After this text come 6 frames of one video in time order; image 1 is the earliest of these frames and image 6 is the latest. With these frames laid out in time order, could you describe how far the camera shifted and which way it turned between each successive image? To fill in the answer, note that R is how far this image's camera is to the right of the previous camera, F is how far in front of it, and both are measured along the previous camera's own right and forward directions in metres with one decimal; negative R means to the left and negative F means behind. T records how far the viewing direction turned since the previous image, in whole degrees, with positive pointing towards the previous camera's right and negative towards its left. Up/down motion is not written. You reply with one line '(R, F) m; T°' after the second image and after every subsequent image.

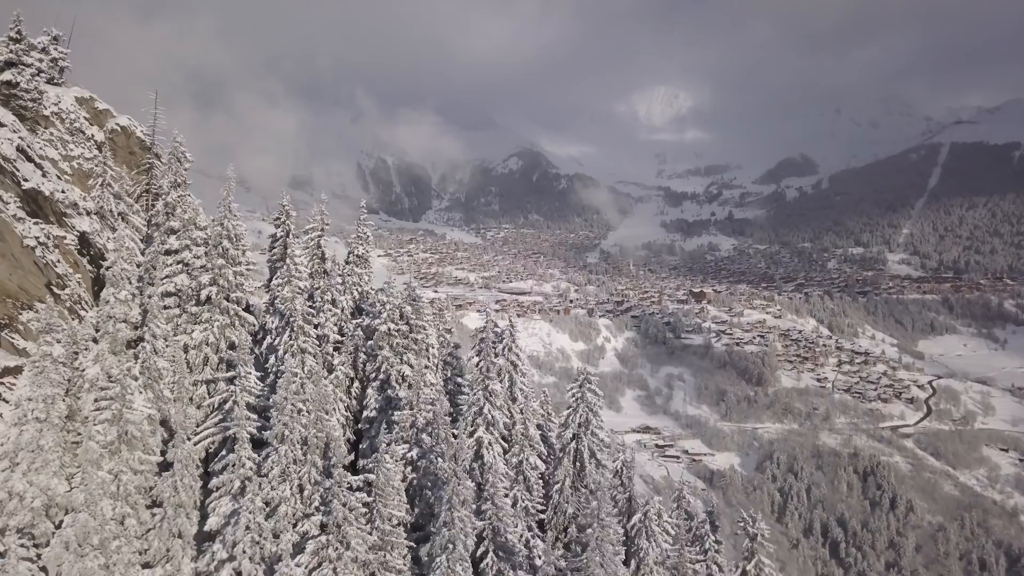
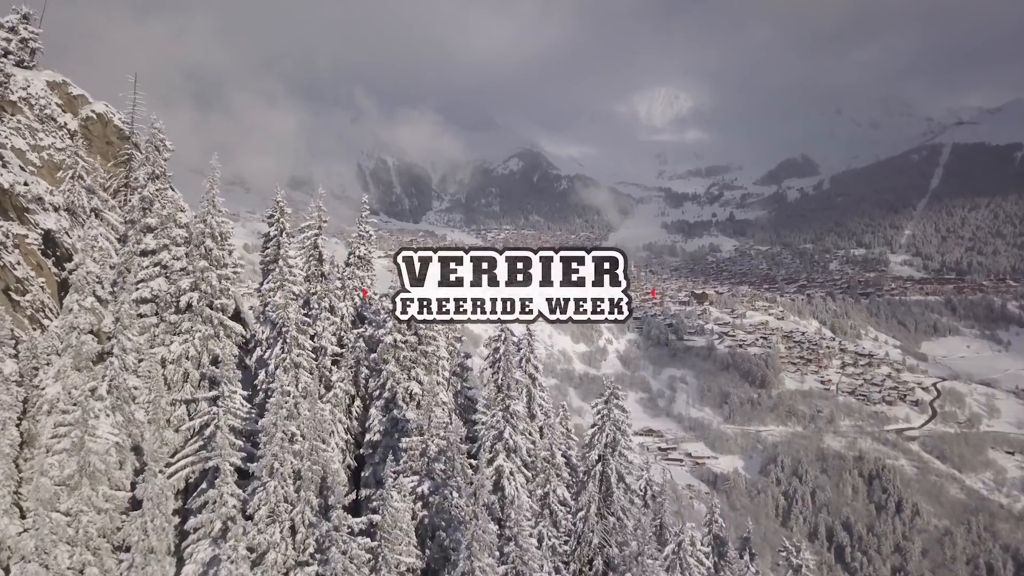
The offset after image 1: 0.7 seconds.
(-0.4, +1.2) m; 0°
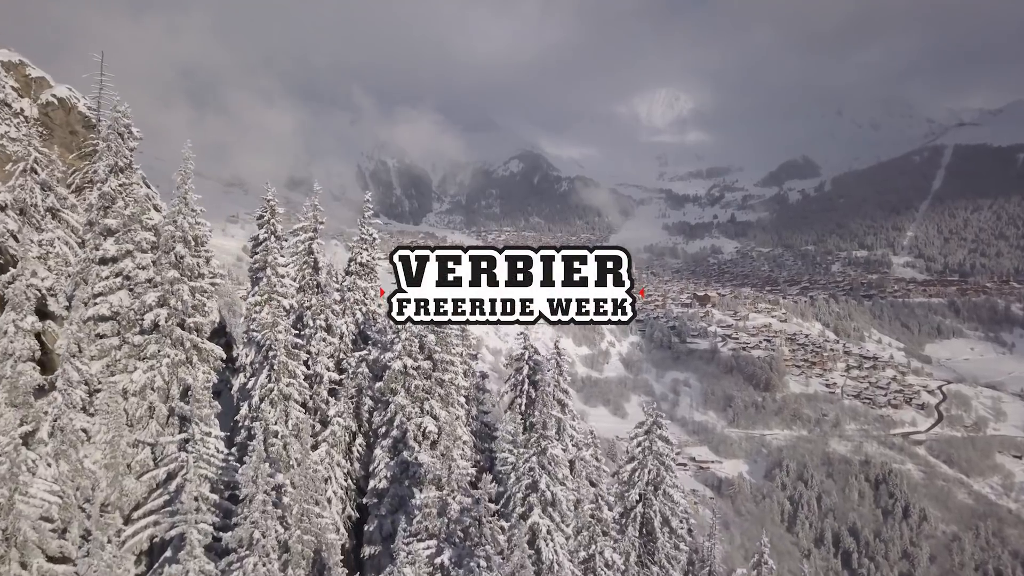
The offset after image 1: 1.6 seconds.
(-0.5, +1.5) m; 0°
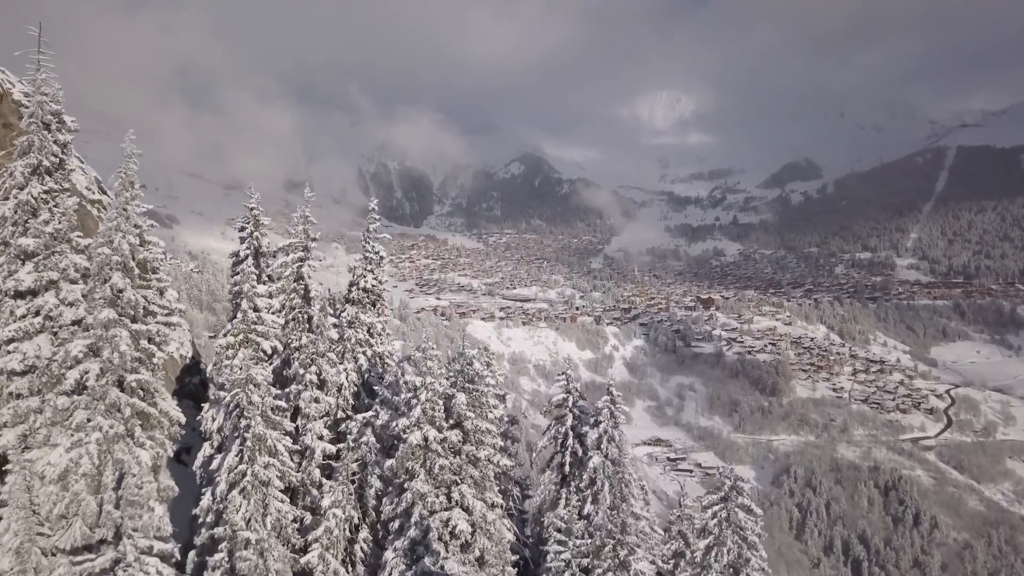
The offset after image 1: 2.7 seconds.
(-0.6, +1.9) m; 0°
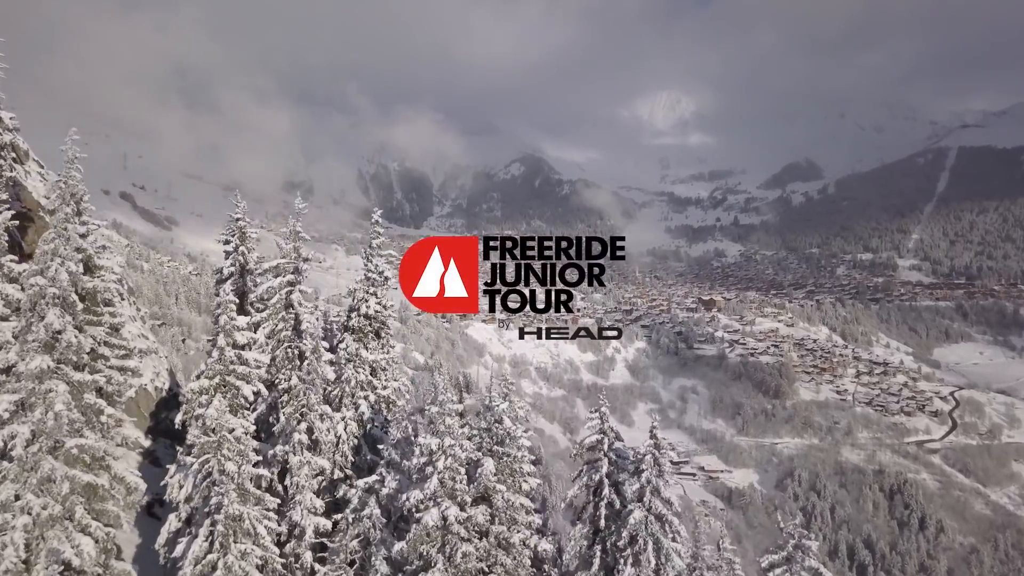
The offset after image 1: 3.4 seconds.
(-0.3, +1.1) m; 0°
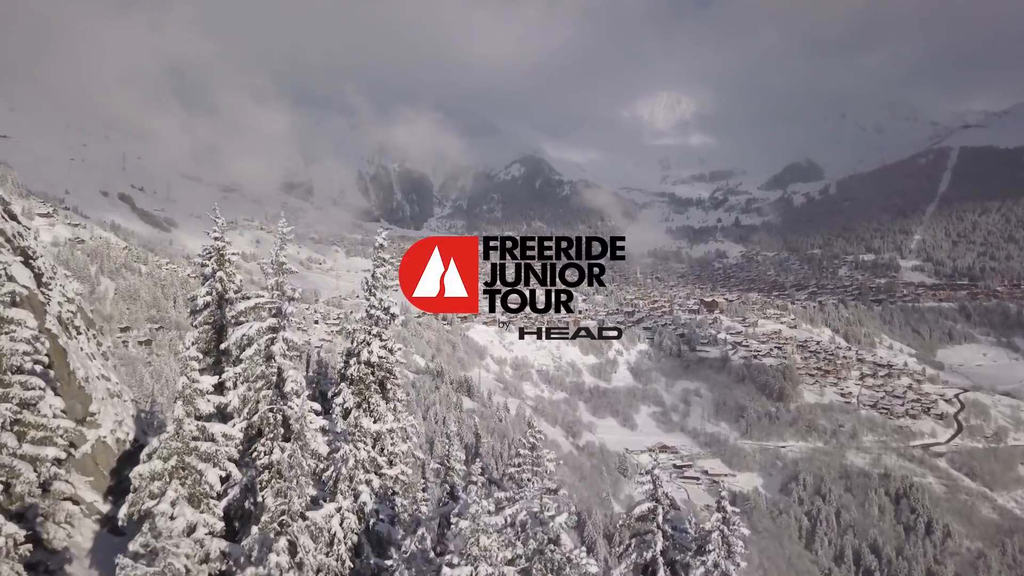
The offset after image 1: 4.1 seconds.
(-0.4, +1.2) m; 0°
